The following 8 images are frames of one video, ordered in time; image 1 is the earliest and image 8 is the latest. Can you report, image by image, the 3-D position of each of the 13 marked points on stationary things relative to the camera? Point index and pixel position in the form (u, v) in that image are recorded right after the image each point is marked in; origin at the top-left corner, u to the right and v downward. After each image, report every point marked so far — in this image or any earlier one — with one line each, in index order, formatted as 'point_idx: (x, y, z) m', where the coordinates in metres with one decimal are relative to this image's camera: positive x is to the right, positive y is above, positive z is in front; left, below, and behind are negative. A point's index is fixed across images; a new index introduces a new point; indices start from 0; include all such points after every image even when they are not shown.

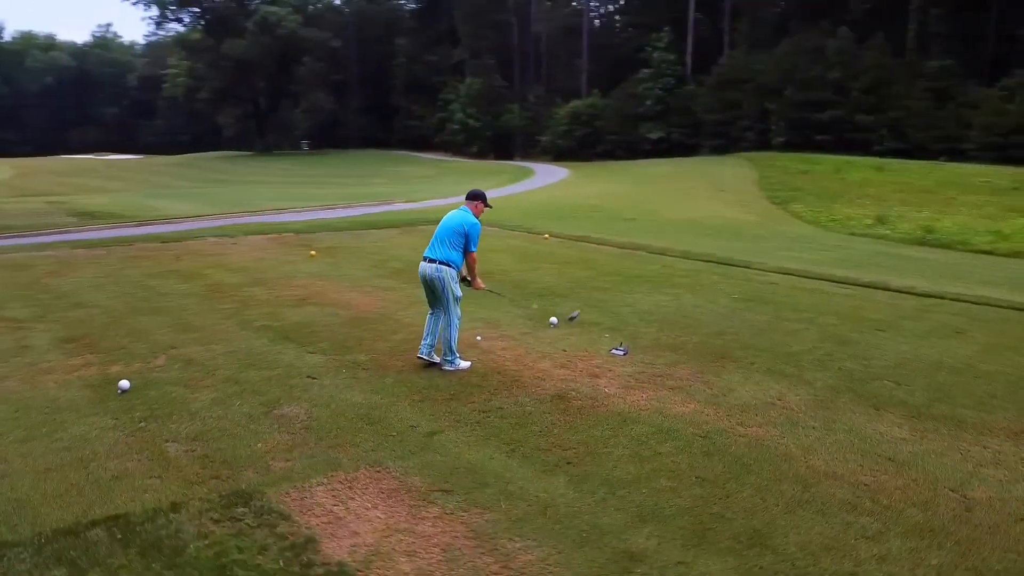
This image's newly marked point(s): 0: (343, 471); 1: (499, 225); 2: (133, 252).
0: (-1.0, -1.0, +4.6) m
1: (-0.3, +1.4, +17.5) m
2: (-6.1, +0.6, +13.1) m
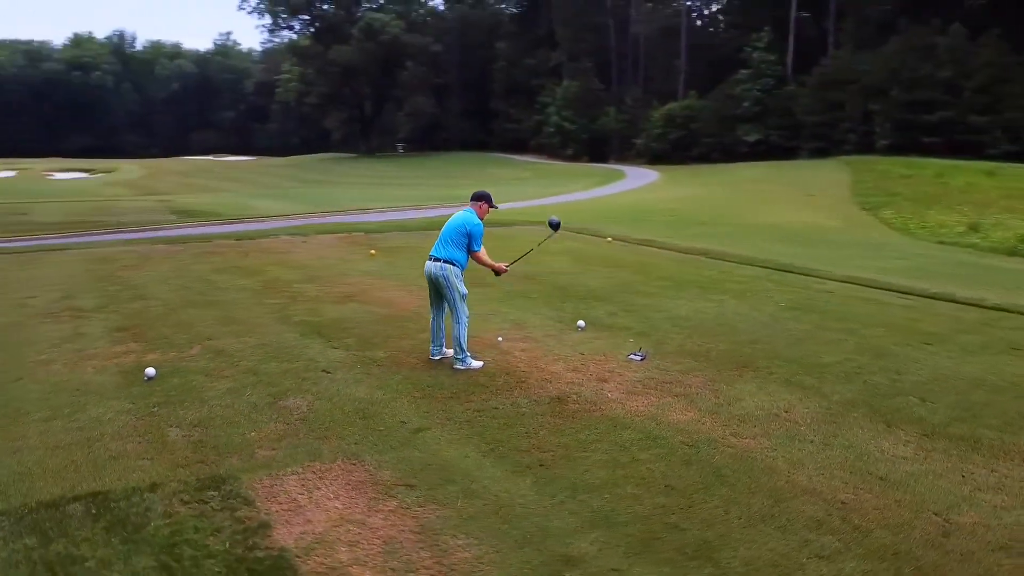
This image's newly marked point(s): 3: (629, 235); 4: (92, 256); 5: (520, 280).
0: (-1.1, -1.0, +4.8) m
1: (+1.2, +1.3, +17.4) m
2: (-5.1, +0.7, +13.8) m
3: (+2.4, +1.1, +16.3) m
4: (-6.5, +0.5, +12.6) m
5: (+0.1, +0.1, +11.1) m
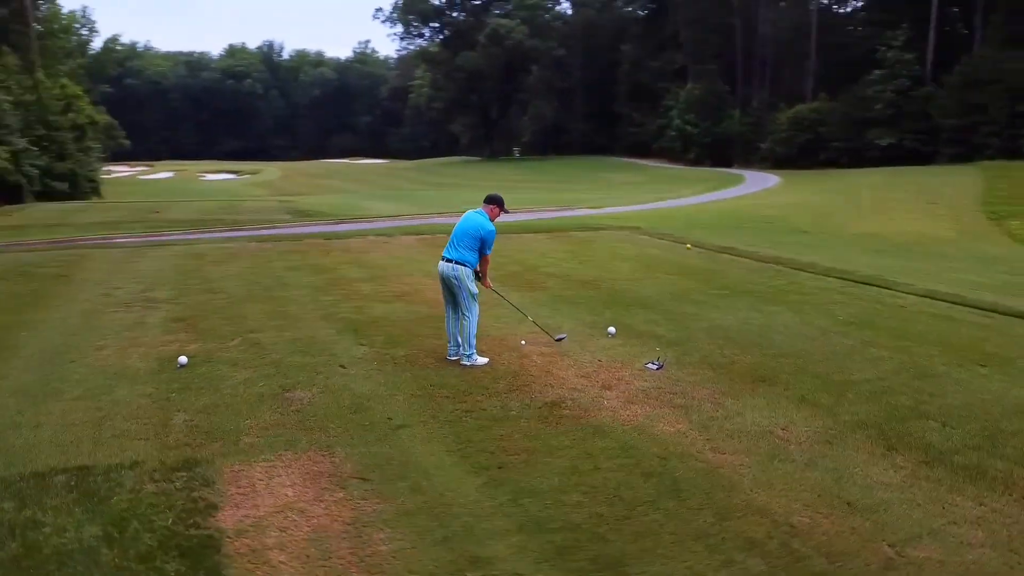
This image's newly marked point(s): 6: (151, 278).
0: (-1.4, -1.0, +5.0) m
1: (+3.0, +1.2, +17.2) m
2: (-3.9, +0.7, +14.6) m
3: (+3.9, +0.9, +15.9) m
4: (-5.4, +0.6, +13.6) m
5: (+0.9, +0.1, +11.1) m
6: (-4.9, +0.1, +10.9) m
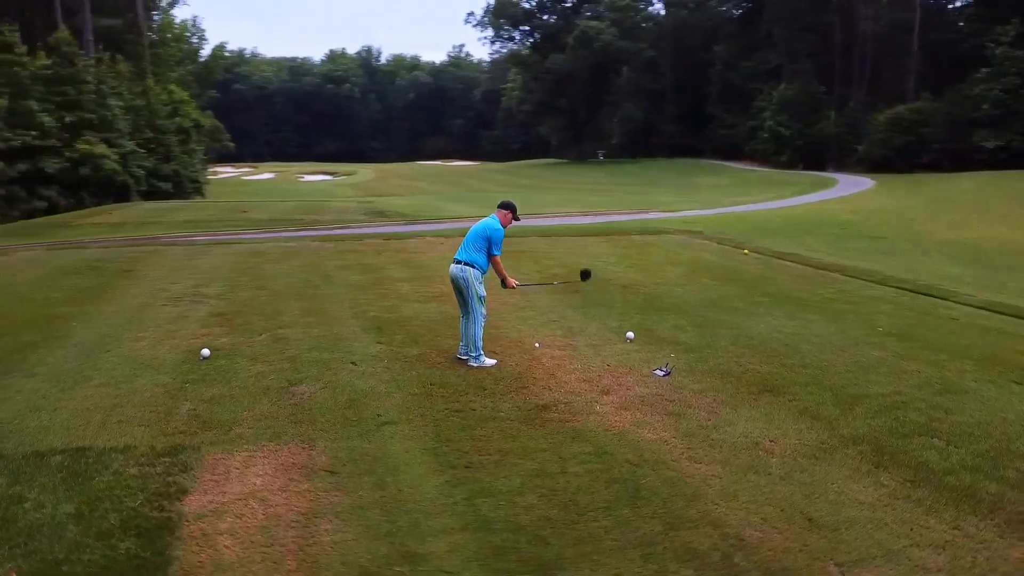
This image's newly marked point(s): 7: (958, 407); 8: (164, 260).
0: (-1.5, -1.0, +5.2) m
1: (+4.2, +1.0, +16.8) m
2: (-2.9, +0.8, +15.0) m
3: (+5.0, +0.8, +15.4) m
4: (-4.5, +0.7, +14.2) m
5: (+1.4, 0.0, +11.0) m
6: (-4.3, +0.2, +11.5) m
7: (+3.4, -0.9, +6.1) m
8: (-5.6, +0.4, +13.0) m
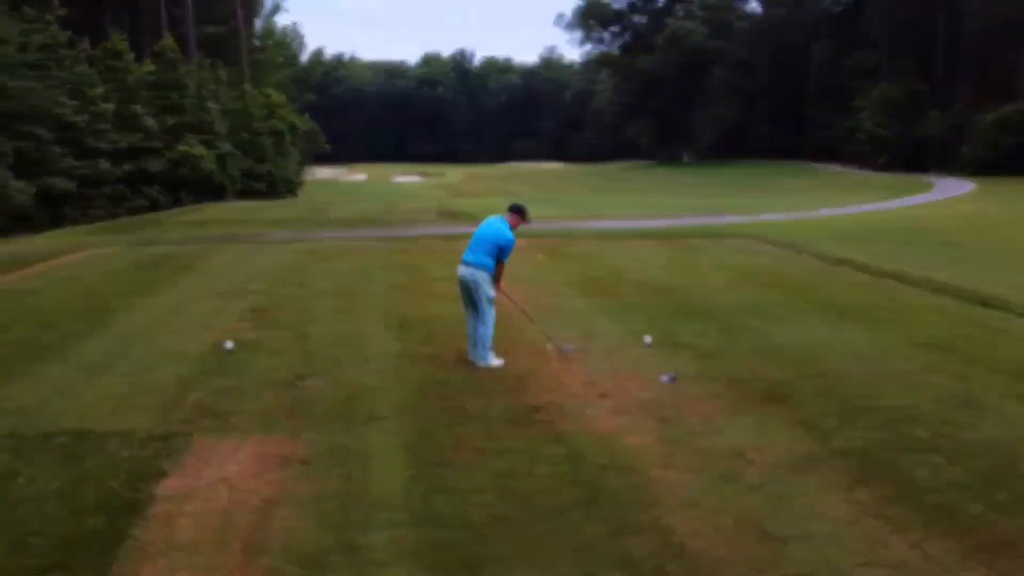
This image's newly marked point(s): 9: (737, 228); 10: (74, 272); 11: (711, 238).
0: (-1.7, -1.0, +5.5) m
1: (+5.4, +0.9, +16.4) m
2: (-1.9, +0.8, +15.3) m
3: (+6.0, +0.7, +14.9) m
4: (-3.6, +0.7, +14.8) m
5: (+1.9, 0.0, +10.9) m
6: (-3.7, +0.2, +12.0) m
7: (+3.3, -1.0, +5.8) m
8: (-4.8, +0.5, +13.6) m
9: (+5.3, +1.4, +19.3) m
10: (-6.6, +0.3, +12.3) m
11: (+4.1, +1.0, +17.0) m
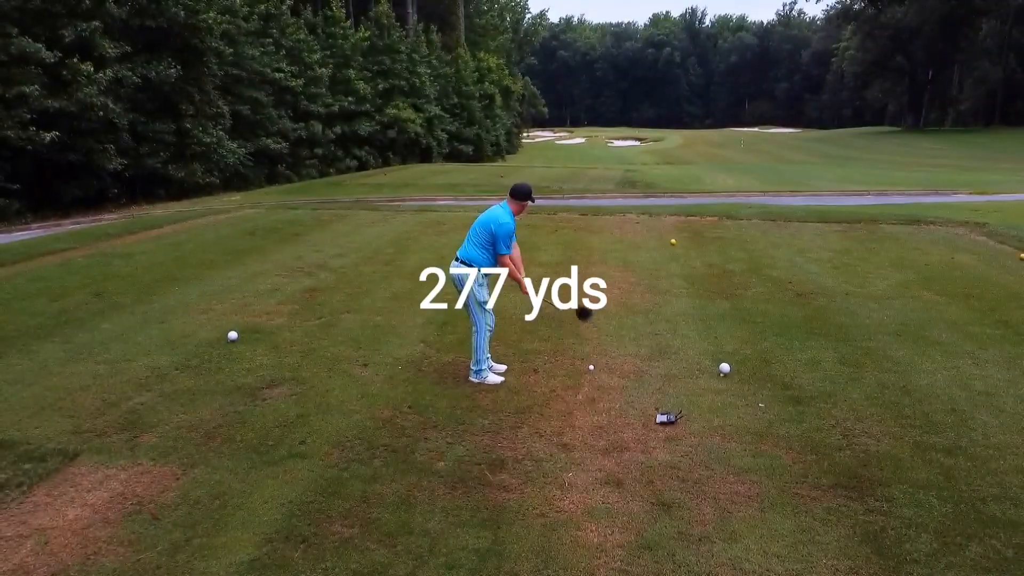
0: (-2.0, -1.0, +4.5) m
1: (+7.8, +0.9, +13.0) m
2: (+0.5, +1.1, +14.0) m
3: (+8.0, +0.5, +11.4) m
4: (-1.3, +1.2, +13.9) m
5: (+2.9, -0.1, +8.7) m
6: (-2.2, +0.6, +11.3) m
7: (+2.9, -1.3, +3.5) m
8: (-2.7, +1.0, +13.1) m
9: (+8.6, +1.5, +15.9) m
10: (-4.8, +0.8, +12.3) m
11: (+6.8, +1.1, +14.0) m
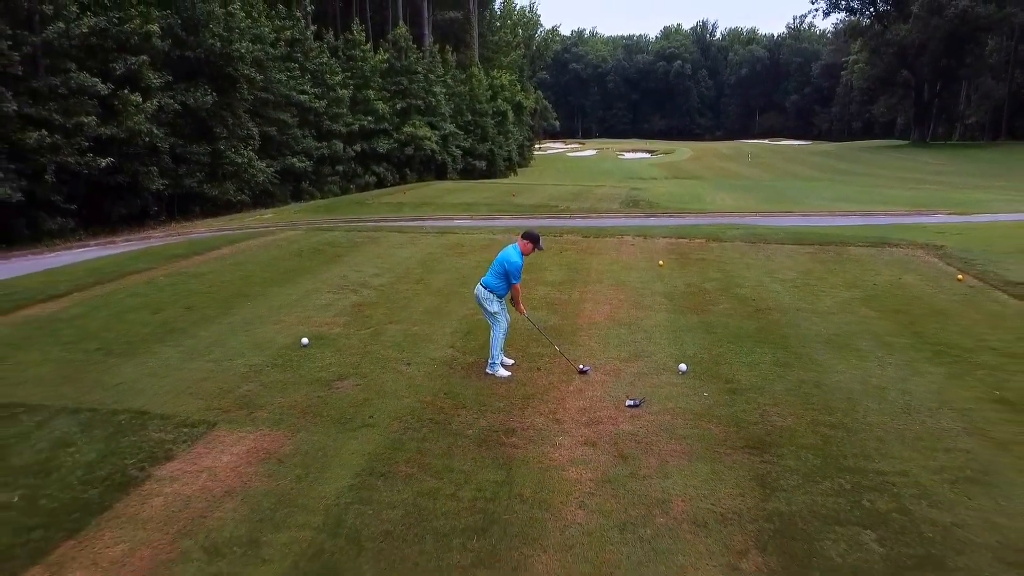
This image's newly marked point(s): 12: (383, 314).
0: (-1.9, -1.1, +6.5) m
1: (+8.0, +0.6, +14.9) m
2: (+0.7, +0.9, +15.9) m
3: (+8.2, +0.2, +13.3) m
4: (-1.1, +0.9, +15.9) m
5: (+3.1, -0.3, +10.6) m
6: (-2.0, +0.4, +13.2) m
7: (+2.9, -1.4, +5.4) m
8: (-2.5, +0.7, +15.1) m
9: (+8.8, +1.2, +17.7) m
10: (-4.7, +0.6, +14.3) m
11: (+7.0, +0.8, +15.8) m
12: (-1.6, -0.3, +10.1) m
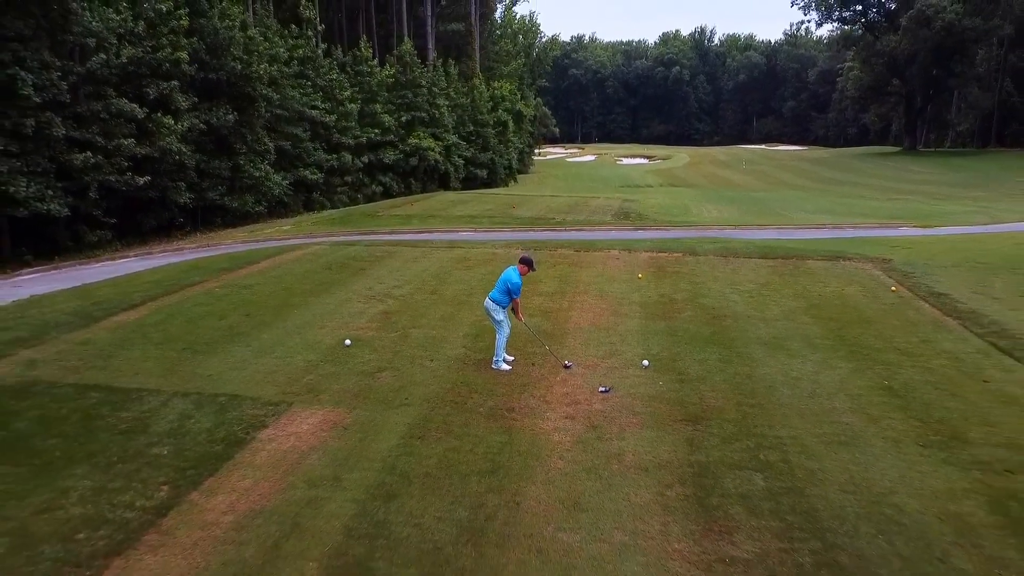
0: (-1.9, -1.3, +8.7) m
1: (+8.0, +0.4, +17.1) m
2: (+0.7, +0.7, +18.2) m
3: (+8.2, +0.1, +15.5) m
4: (-1.1, +0.7, +18.1) m
5: (+3.1, -0.5, +12.9) m
6: (-2.0, +0.2, +15.5) m
7: (+2.9, -1.6, +7.6) m
8: (-2.5, +0.6, +17.3) m
9: (+8.8, +1.0, +20.0) m
10: (-4.7, +0.4, +16.6) m
11: (+7.0, +0.6, +18.1) m
12: (-1.6, -0.5, +12.3) m
